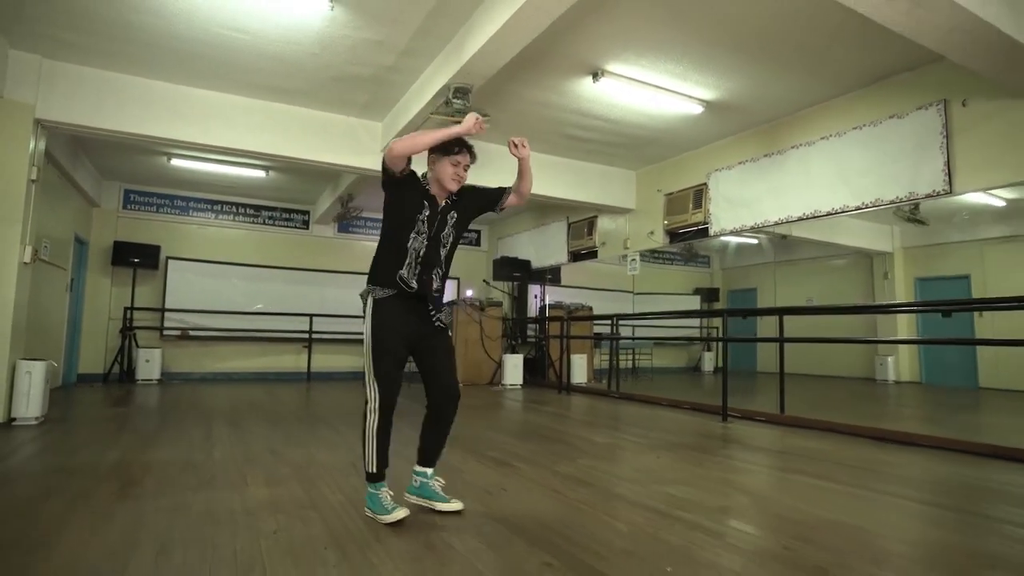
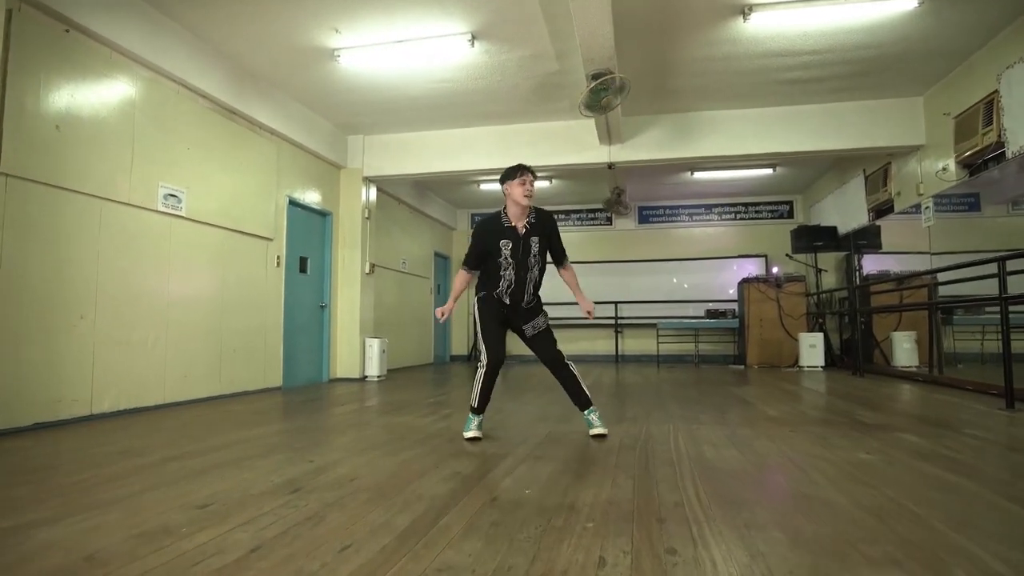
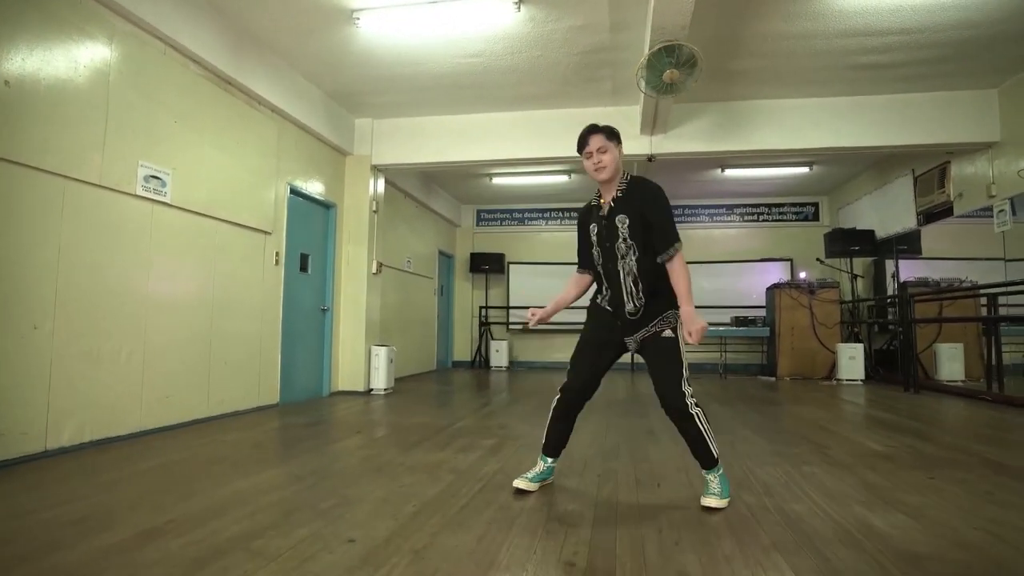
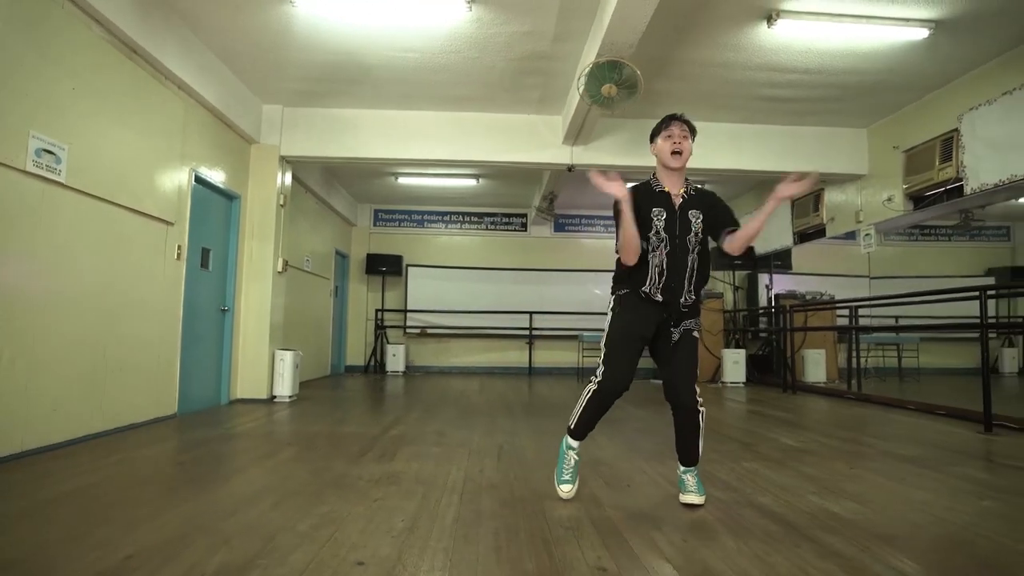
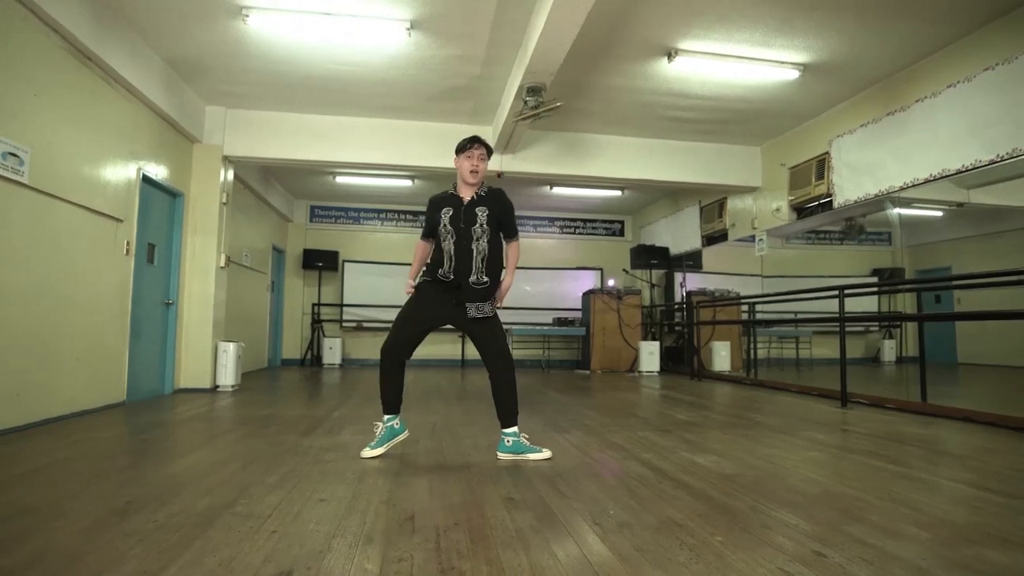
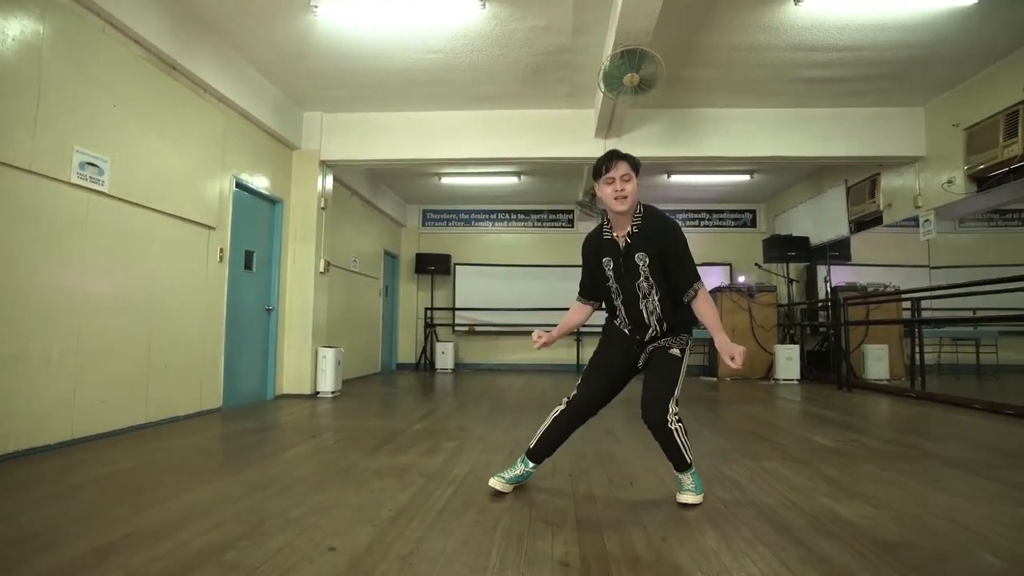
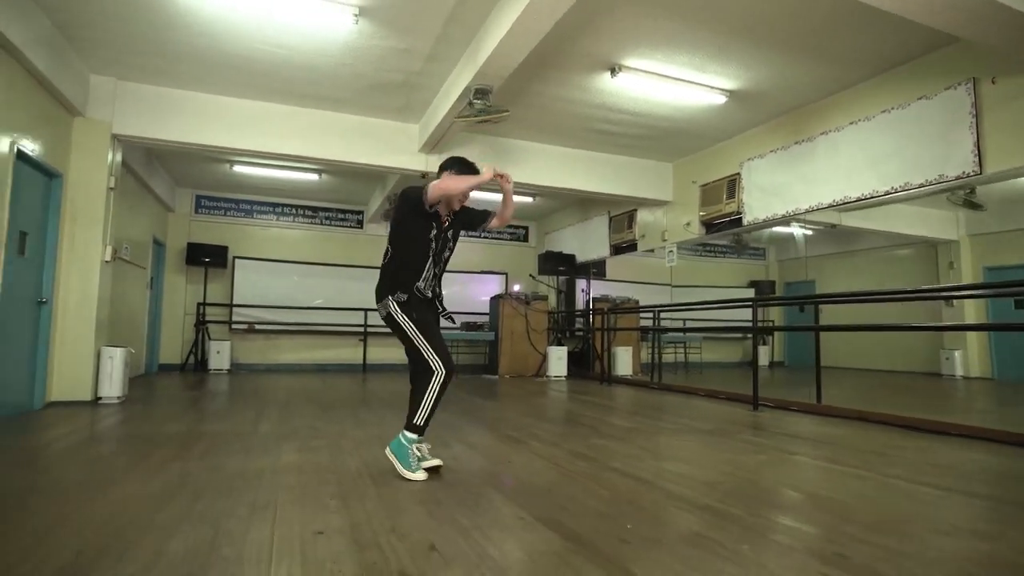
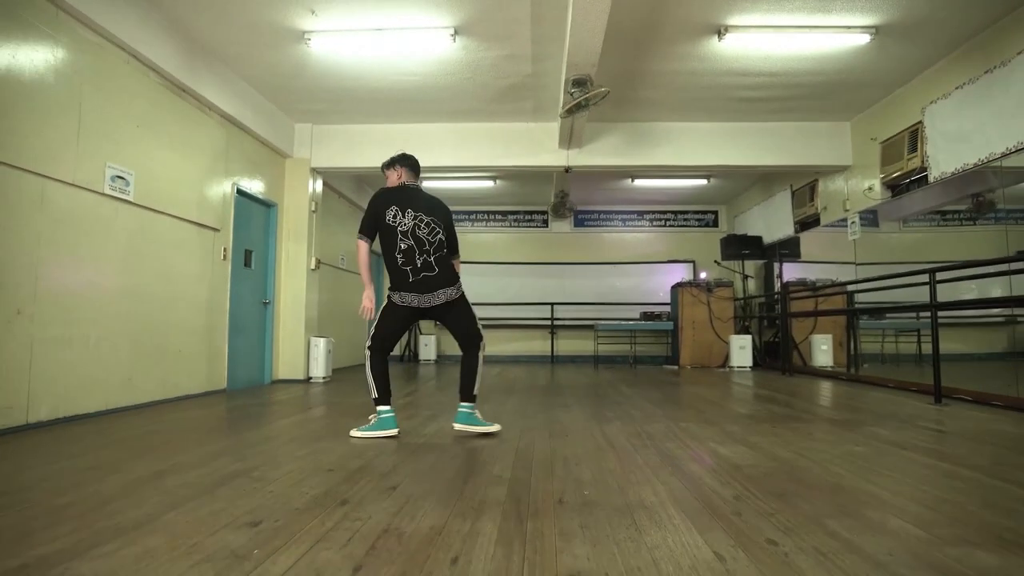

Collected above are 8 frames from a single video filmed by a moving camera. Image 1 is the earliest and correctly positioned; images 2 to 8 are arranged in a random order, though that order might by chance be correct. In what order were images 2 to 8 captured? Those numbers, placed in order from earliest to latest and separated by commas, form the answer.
7, 5, 8, 2, 3, 6, 4
